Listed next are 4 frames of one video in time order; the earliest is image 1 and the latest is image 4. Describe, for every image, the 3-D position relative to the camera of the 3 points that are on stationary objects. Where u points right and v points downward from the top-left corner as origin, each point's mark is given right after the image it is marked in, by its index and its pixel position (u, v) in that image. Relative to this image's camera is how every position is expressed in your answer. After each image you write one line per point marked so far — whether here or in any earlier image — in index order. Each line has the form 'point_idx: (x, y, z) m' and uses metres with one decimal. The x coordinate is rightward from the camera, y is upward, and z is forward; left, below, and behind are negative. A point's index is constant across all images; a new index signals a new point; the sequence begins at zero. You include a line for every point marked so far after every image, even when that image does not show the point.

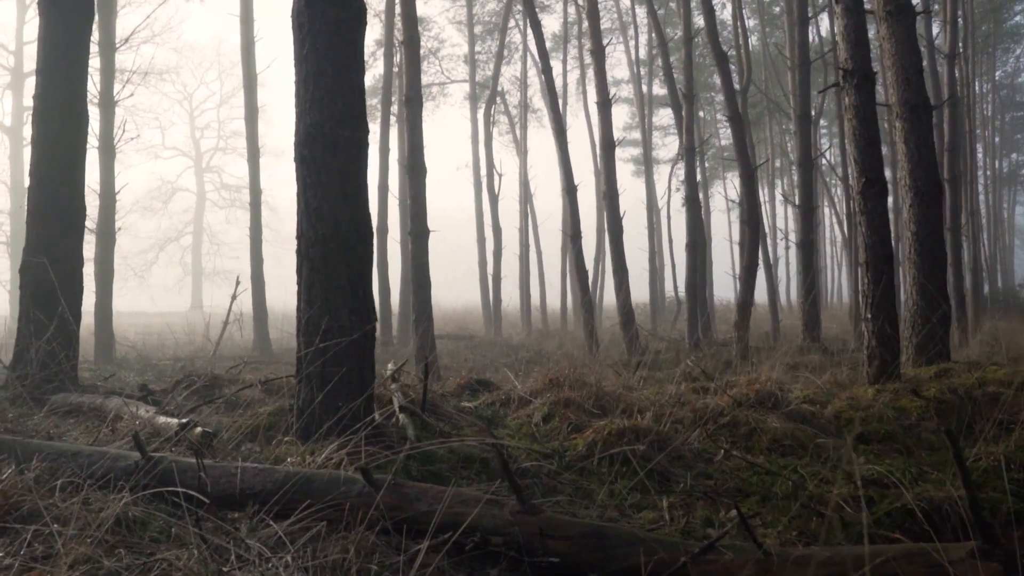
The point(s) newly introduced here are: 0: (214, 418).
0: (-1.9, -0.9, +5.0) m
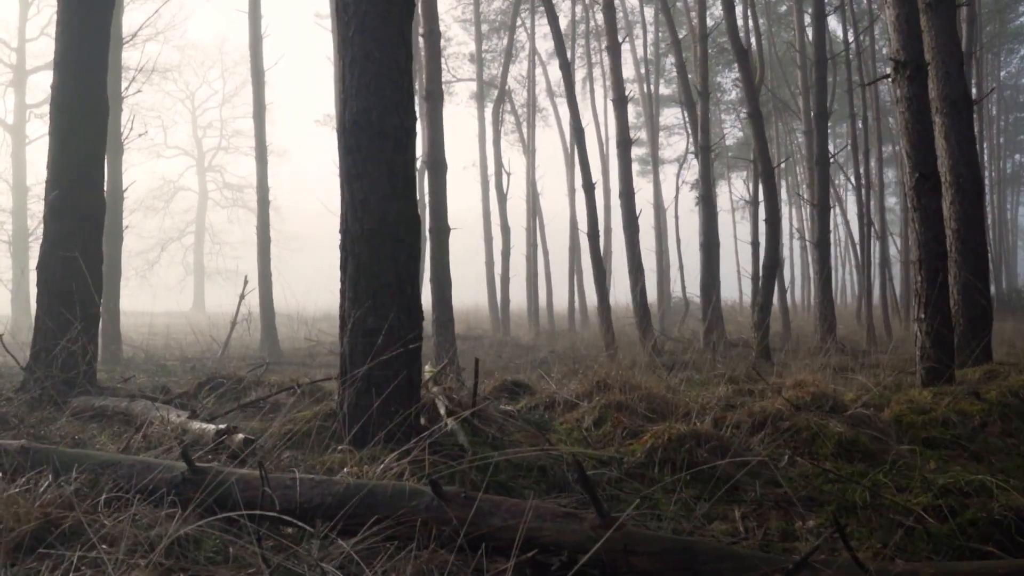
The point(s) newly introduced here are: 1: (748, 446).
0: (-1.6, -0.8, +4.7) m
1: (+1.5, -1.0, +4.9) m
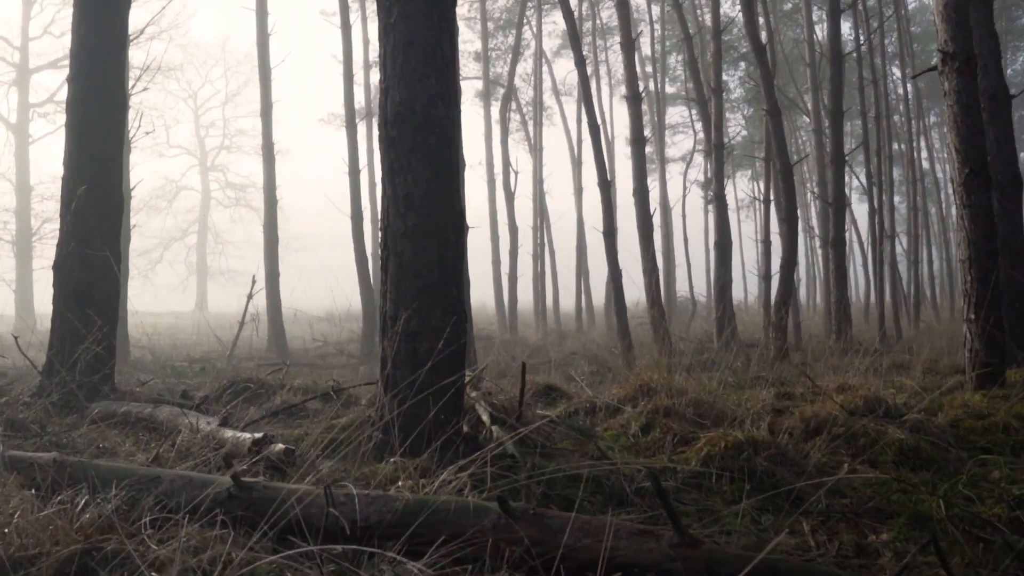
0: (-1.3, -0.8, +4.5) m
1: (+1.8, -1.0, +4.7) m
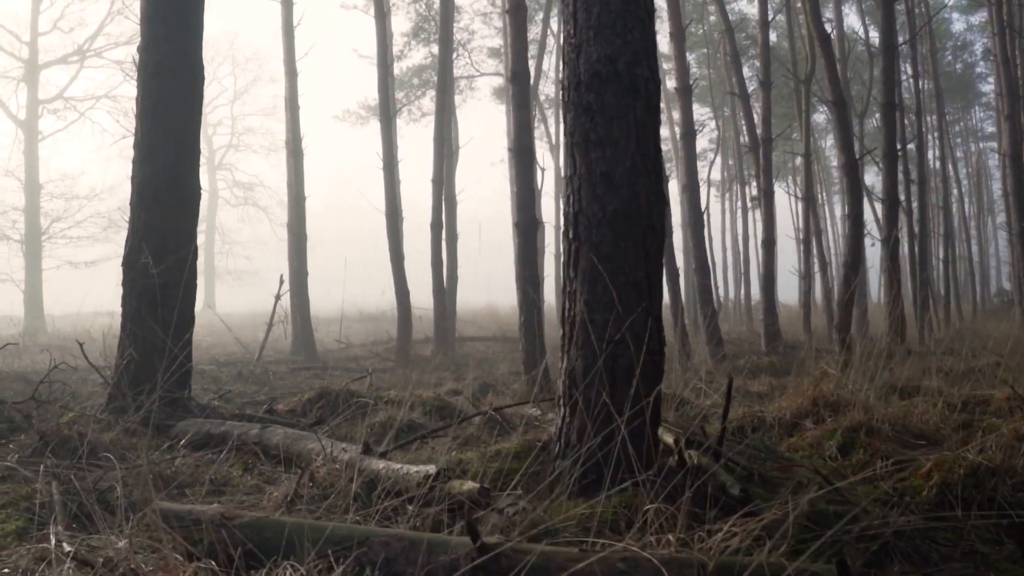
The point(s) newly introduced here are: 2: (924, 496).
0: (-0.4, -0.8, +3.7) m
1: (+2.8, -1.0, +4.0) m
2: (+2.0, -1.0, +3.7) m
